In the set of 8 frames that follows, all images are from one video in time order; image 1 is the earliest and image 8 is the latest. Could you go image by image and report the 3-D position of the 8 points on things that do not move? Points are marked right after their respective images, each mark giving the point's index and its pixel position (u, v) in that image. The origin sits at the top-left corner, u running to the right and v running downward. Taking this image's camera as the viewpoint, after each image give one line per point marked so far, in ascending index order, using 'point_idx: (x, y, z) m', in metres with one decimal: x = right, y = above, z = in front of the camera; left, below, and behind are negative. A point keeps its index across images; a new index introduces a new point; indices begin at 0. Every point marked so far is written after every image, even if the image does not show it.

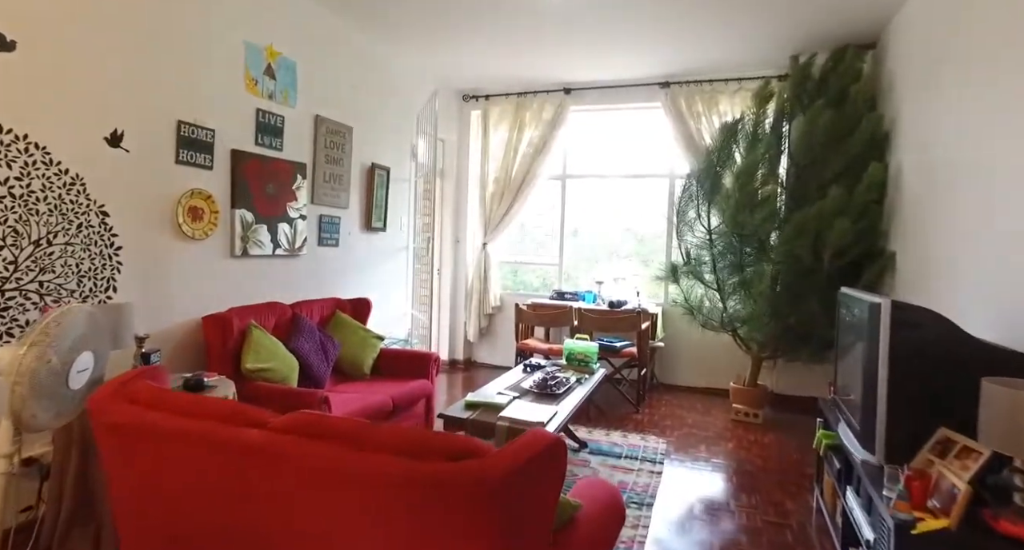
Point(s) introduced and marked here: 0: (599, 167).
0: (+0.8, +1.1, +5.6) m
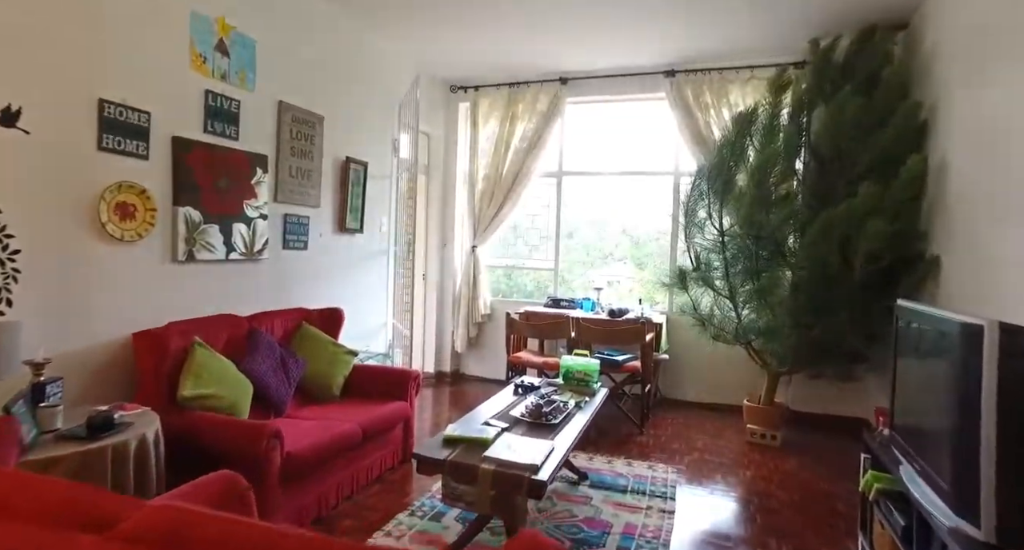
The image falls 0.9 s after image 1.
0: (+0.8, +1.0, +5.2) m
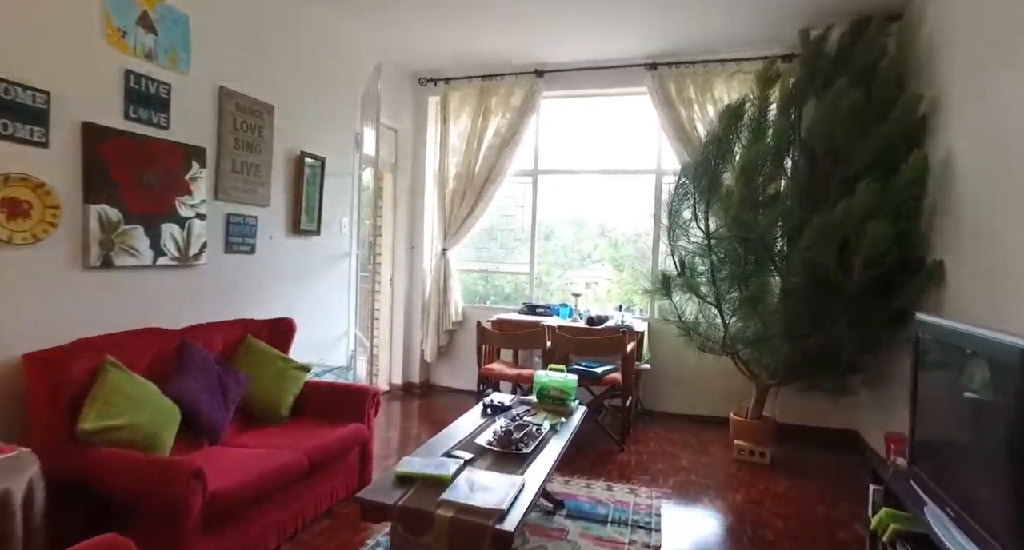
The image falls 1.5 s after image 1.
0: (+0.5, +1.0, +4.9) m
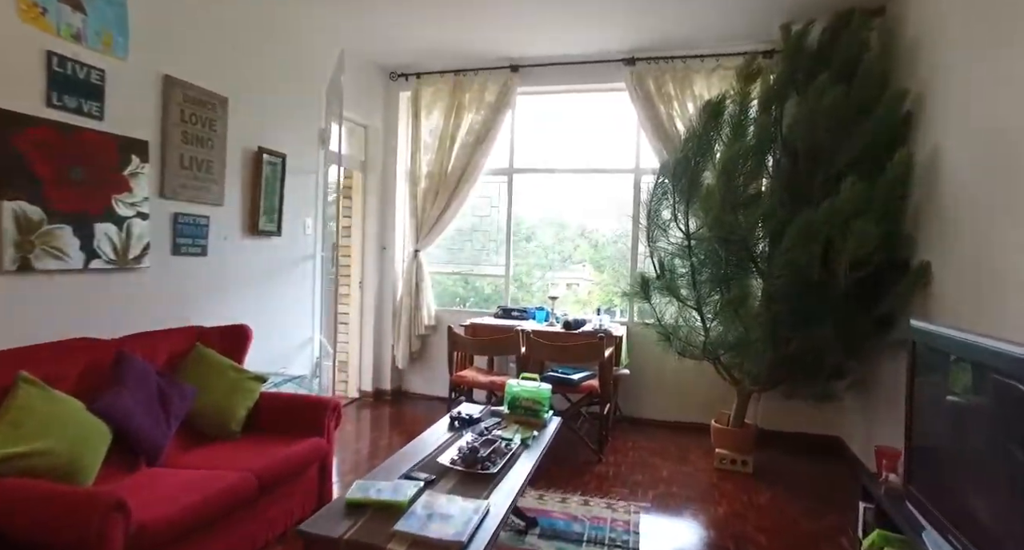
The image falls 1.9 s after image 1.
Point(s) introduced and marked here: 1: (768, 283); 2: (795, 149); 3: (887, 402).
0: (+0.3, +0.9, +4.8) m
1: (+1.3, 0.0, +3.0) m
2: (+1.6, +0.7, +3.2) m
3: (+2.0, -0.7, +3.1) m
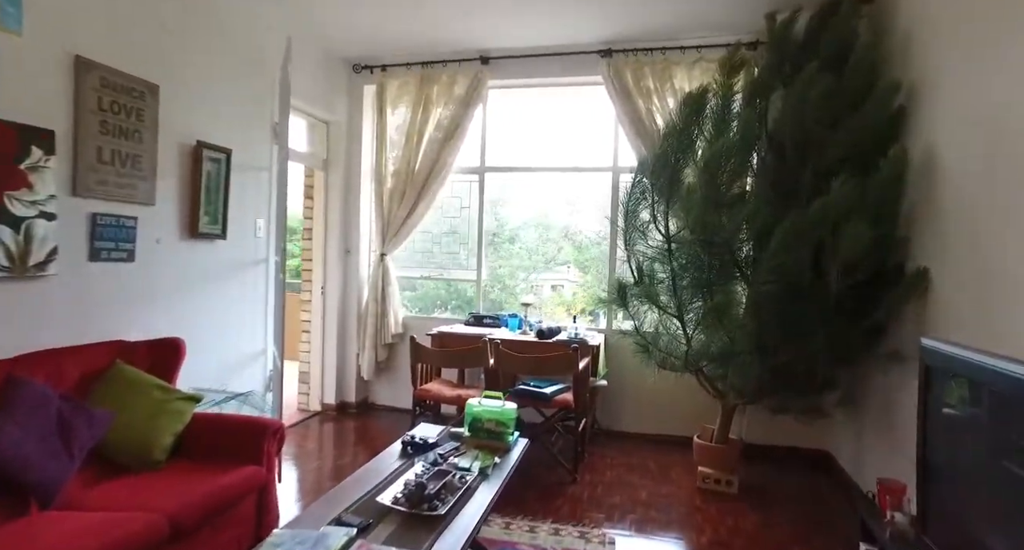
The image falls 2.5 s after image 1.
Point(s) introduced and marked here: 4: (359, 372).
0: (+0.1, +0.9, +4.5) m
1: (+1.2, -0.1, +2.8) m
2: (+1.4, +0.7, +3.0) m
3: (+1.8, -0.7, +2.8) m
4: (-1.2, -0.8, +4.7) m
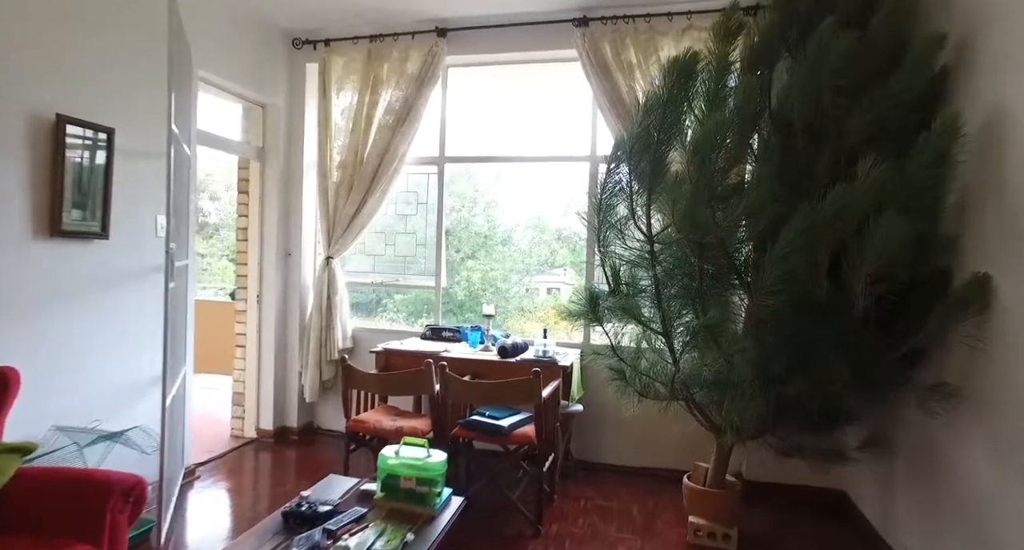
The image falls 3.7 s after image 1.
0: (-0.1, +0.9, +3.9) m
1: (+0.9, -0.1, +2.2) m
2: (+1.2, +0.6, +2.4) m
3: (+1.6, -0.7, +2.2) m
4: (-1.5, -0.8, +4.1) m
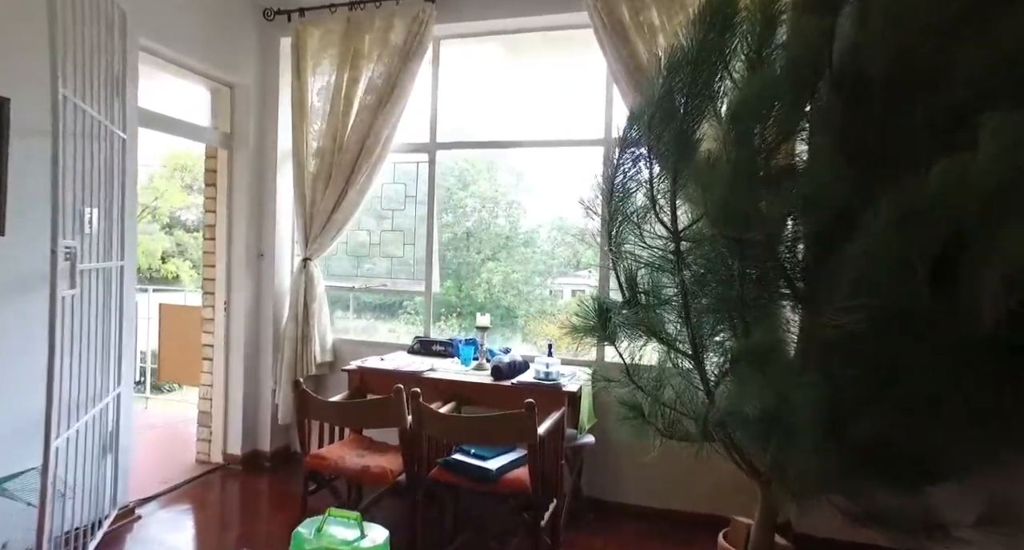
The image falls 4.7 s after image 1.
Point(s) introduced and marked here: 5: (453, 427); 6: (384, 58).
0: (-0.1, +0.8, +3.4) m
1: (+0.9, -0.1, +1.6) m
2: (+1.1, +0.6, +1.8) m
3: (+1.5, -0.8, +1.6) m
4: (-1.5, -0.9, +3.6) m
5: (-0.2, -0.6, +2.2) m
6: (-0.7, +1.2, +3.3) m
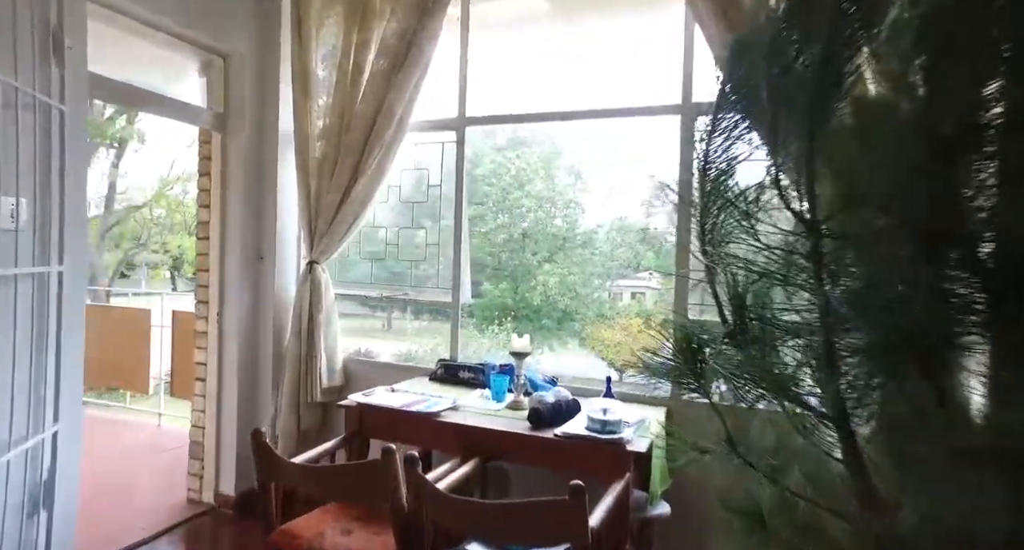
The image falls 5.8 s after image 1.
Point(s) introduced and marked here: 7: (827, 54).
0: (+0.1, +0.8, +2.7) m
1: (+0.9, -0.2, +0.8) m
2: (+1.2, +0.6, +1.0) m
3: (+1.5, -0.8, +0.8) m
4: (-1.2, -0.9, +3.0) m
5: (-0.1, -0.6, +1.5) m
6: (-0.5, +1.2, +2.6) m
7: (+0.7, +0.4, +1.2) m
